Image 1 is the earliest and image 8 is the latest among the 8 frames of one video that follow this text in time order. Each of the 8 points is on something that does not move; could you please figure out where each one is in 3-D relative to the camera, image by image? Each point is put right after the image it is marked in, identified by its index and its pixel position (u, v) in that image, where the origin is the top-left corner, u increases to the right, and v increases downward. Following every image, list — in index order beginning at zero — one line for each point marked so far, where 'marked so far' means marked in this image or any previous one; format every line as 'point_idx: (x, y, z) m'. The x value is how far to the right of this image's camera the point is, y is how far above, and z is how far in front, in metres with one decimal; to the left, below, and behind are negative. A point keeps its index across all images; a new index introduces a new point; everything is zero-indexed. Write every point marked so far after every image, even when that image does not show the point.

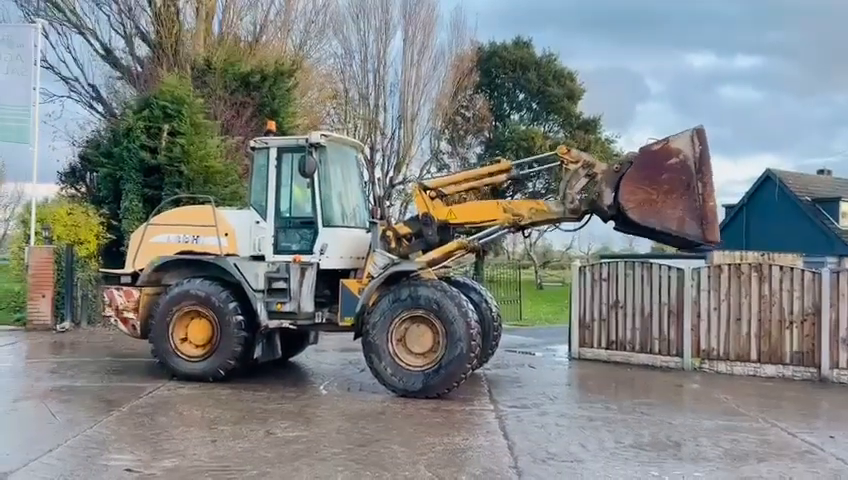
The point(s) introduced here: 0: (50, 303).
0: (-7.3, -1.2, +13.9) m
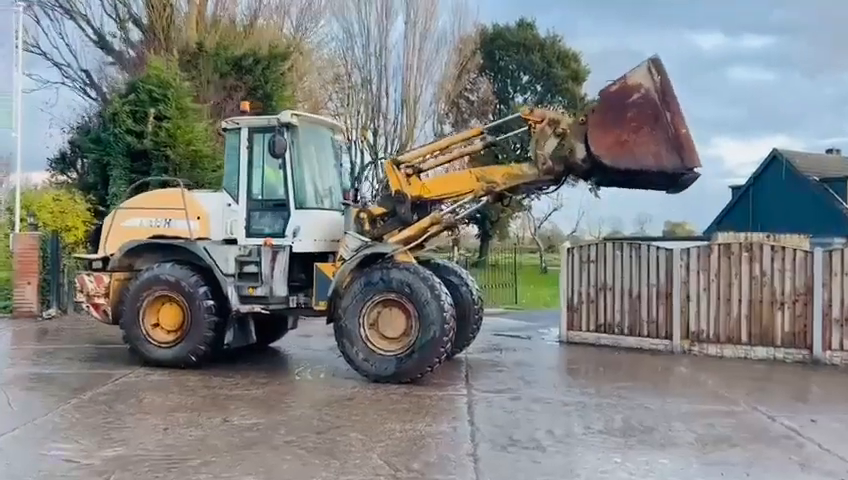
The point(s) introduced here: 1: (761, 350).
0: (-7.5, -1.0, +13.8) m
1: (+4.7, -1.5, +10.0) m
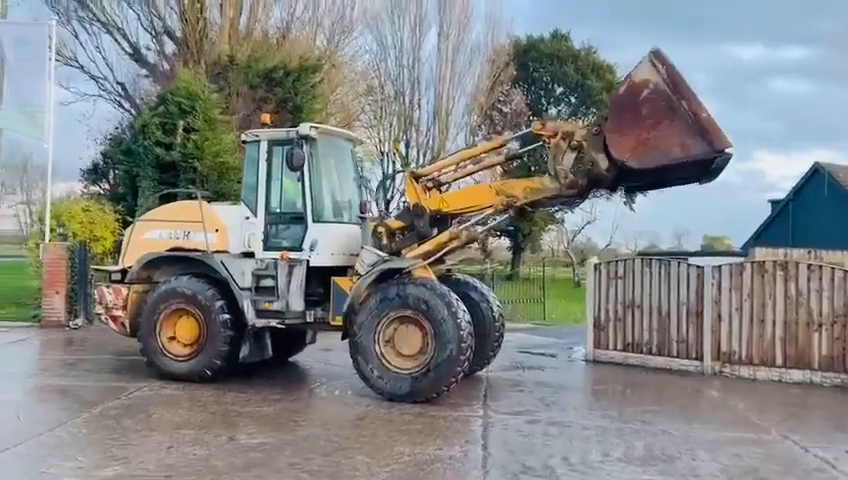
0: (-7.0, -1.1, +13.9) m
1: (+5.0, -1.8, +9.6) m
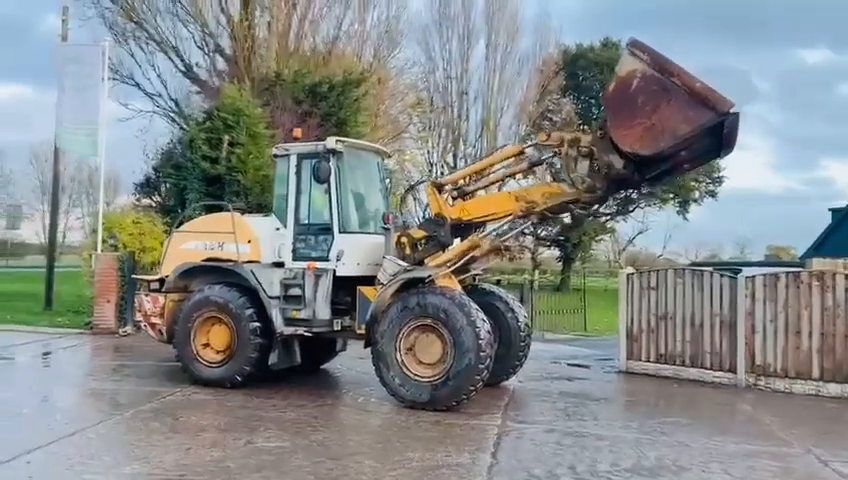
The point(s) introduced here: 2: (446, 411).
0: (-6.3, -1.4, +14.5) m
1: (+5.3, -1.9, +9.3) m
2: (+0.2, -1.9, +7.8) m
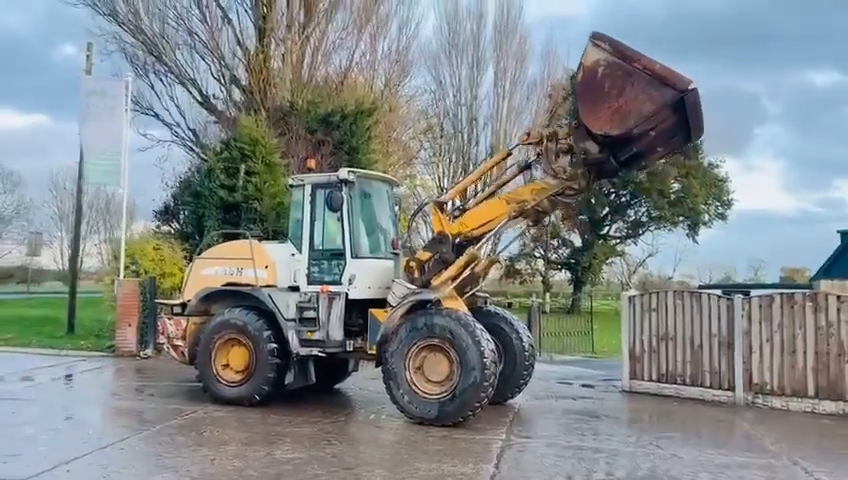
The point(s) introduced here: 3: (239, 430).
0: (-6.1, -1.9, +15.1) m
1: (+5.4, -2.2, +9.6) m
2: (+0.3, -2.2, +8.3) m
3: (-2.0, -2.1, +7.8) m
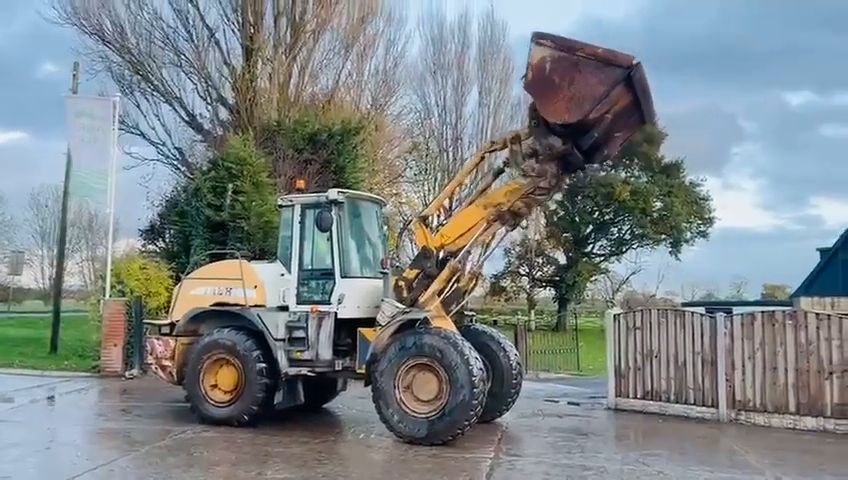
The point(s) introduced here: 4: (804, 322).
0: (-6.4, -2.3, +15.0) m
1: (+5.3, -2.5, +9.8) m
2: (+0.2, -2.4, +8.3) m
3: (-2.1, -2.3, +7.8) m
4: (+5.3, -1.1, +9.9) m
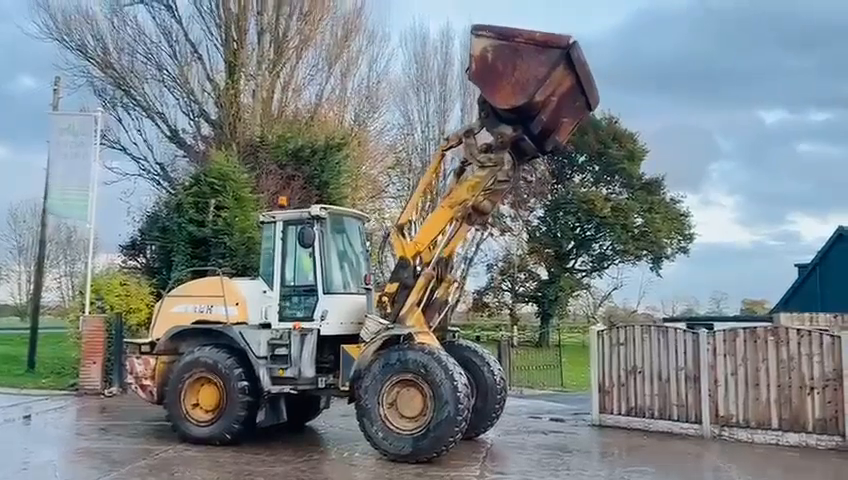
0: (-6.7, -2.7, +14.8) m
1: (+5.1, -2.7, +9.8) m
2: (0.0, -2.6, +8.3) m
3: (-2.3, -2.5, +7.7) m
4: (+5.0, -1.4, +10.0) m
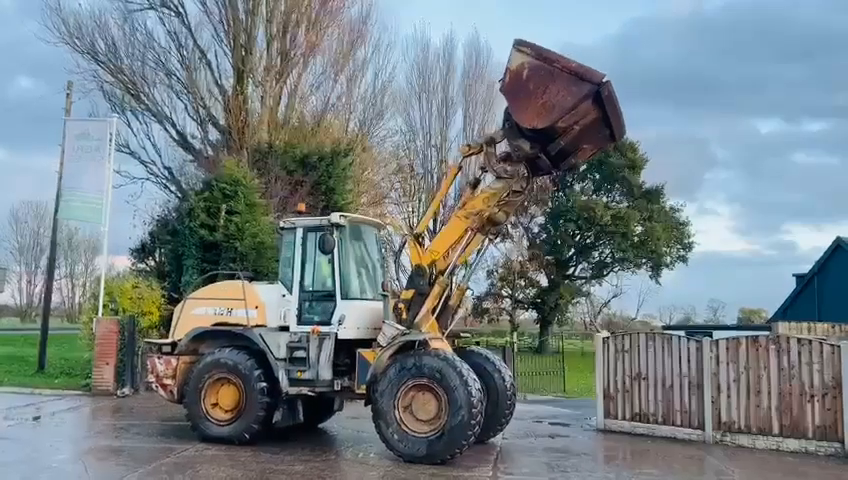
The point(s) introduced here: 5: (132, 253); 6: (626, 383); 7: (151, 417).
0: (-6.6, -2.7, +15.0) m
1: (+5.2, -2.9, +10.2) m
2: (+0.2, -2.7, +8.5) m
3: (-2.1, -2.5, +8.0) m
4: (+5.2, -1.5, +10.3) m
5: (-7.9, -0.4, +19.4) m
6: (+3.3, -2.4, +11.8) m
7: (-4.7, -3.0, +12.3) m
